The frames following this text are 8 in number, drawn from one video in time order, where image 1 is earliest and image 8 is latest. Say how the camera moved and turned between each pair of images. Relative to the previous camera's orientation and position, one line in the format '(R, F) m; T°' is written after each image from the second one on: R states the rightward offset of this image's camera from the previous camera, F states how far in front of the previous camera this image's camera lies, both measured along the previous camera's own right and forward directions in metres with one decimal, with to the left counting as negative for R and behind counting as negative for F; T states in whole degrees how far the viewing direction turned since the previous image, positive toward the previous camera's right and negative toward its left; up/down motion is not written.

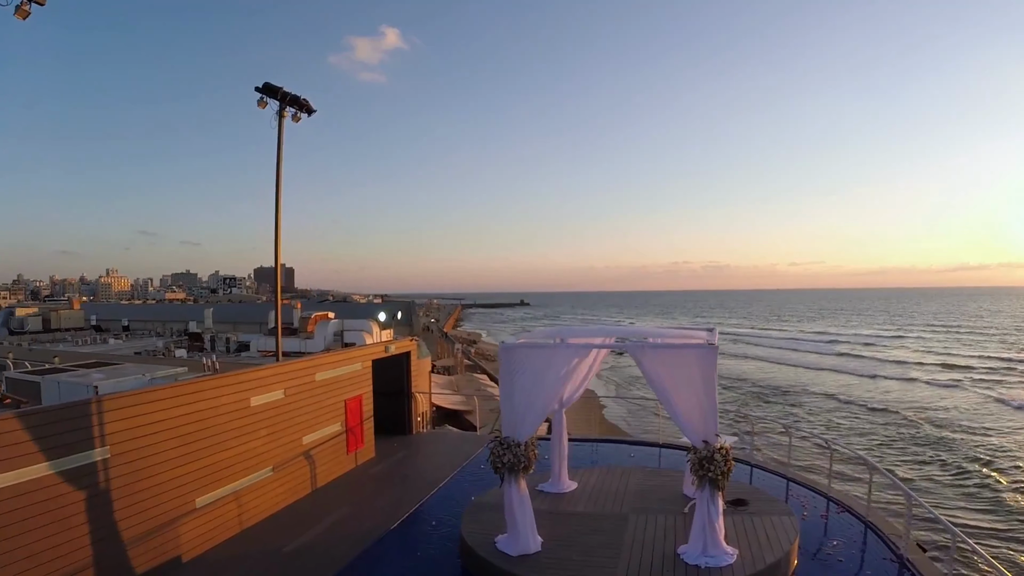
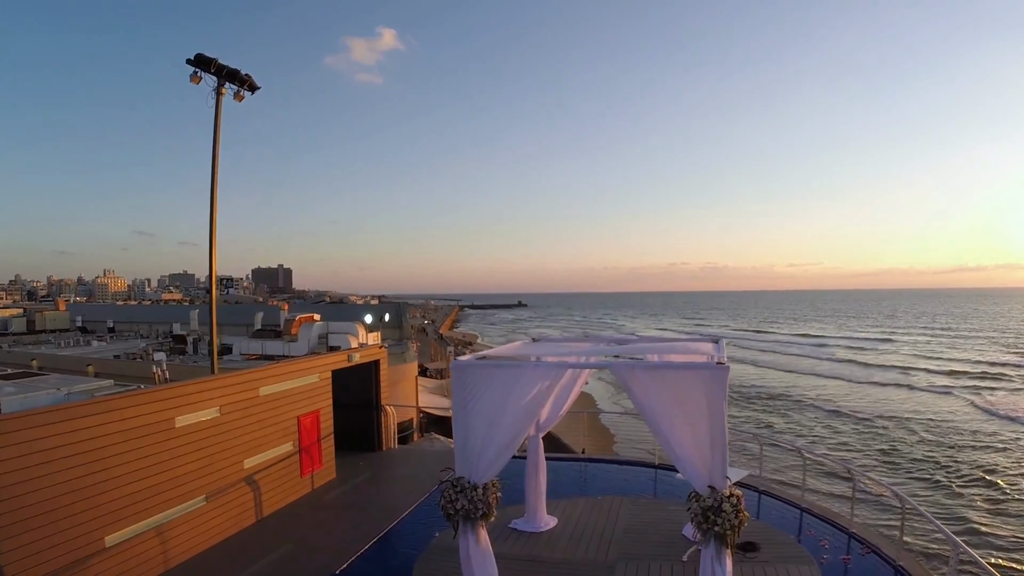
(+0.4, +1.1) m; 0°
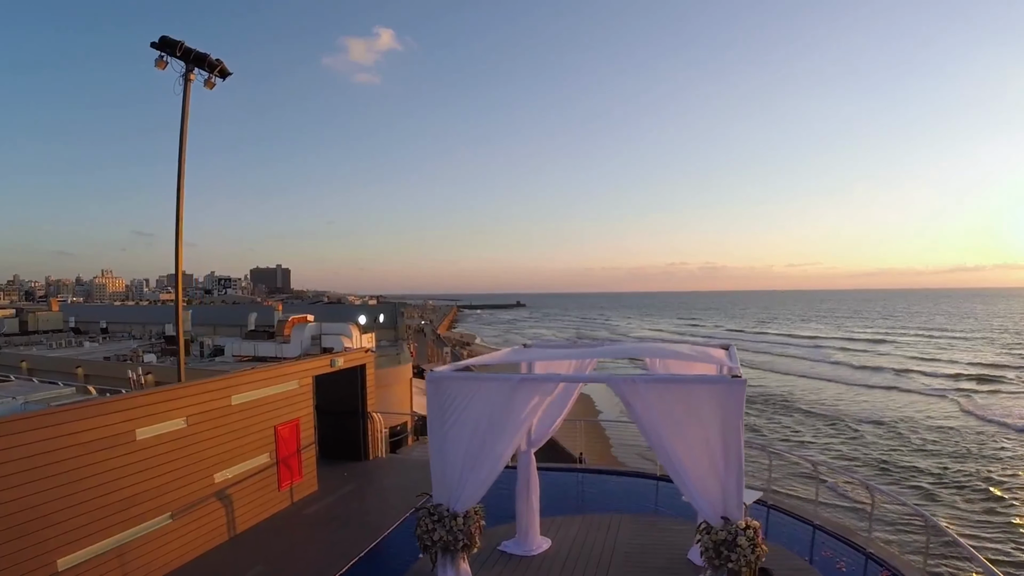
(+0.1, +0.5) m; 0°
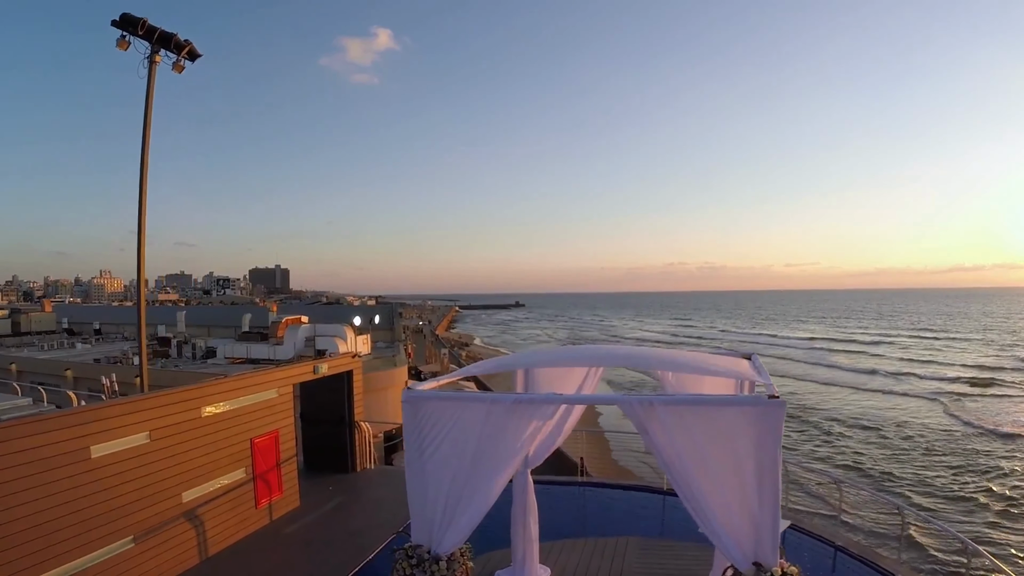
(0.0, +0.6) m; 0°
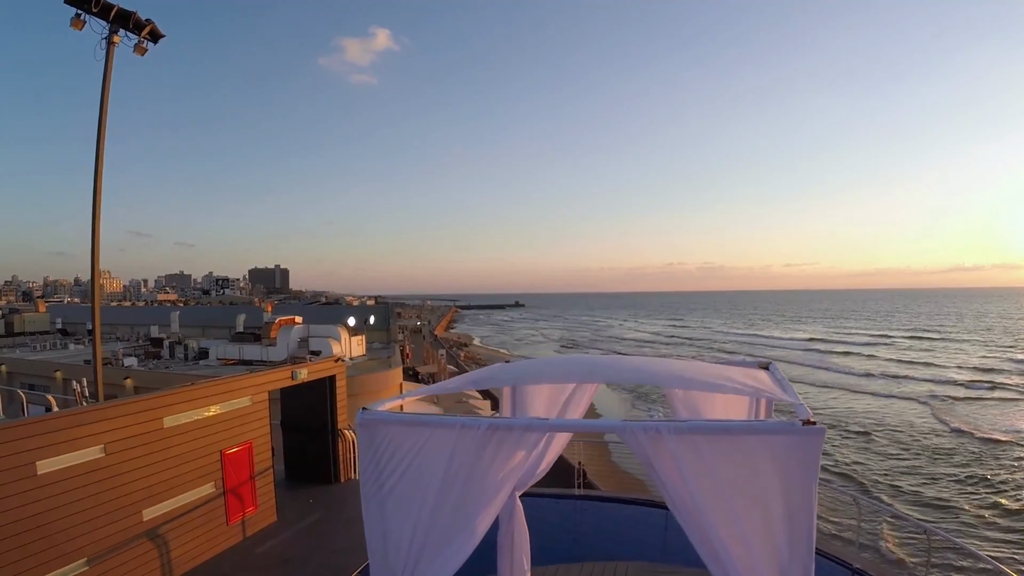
(+0.1, +0.5) m; 0°
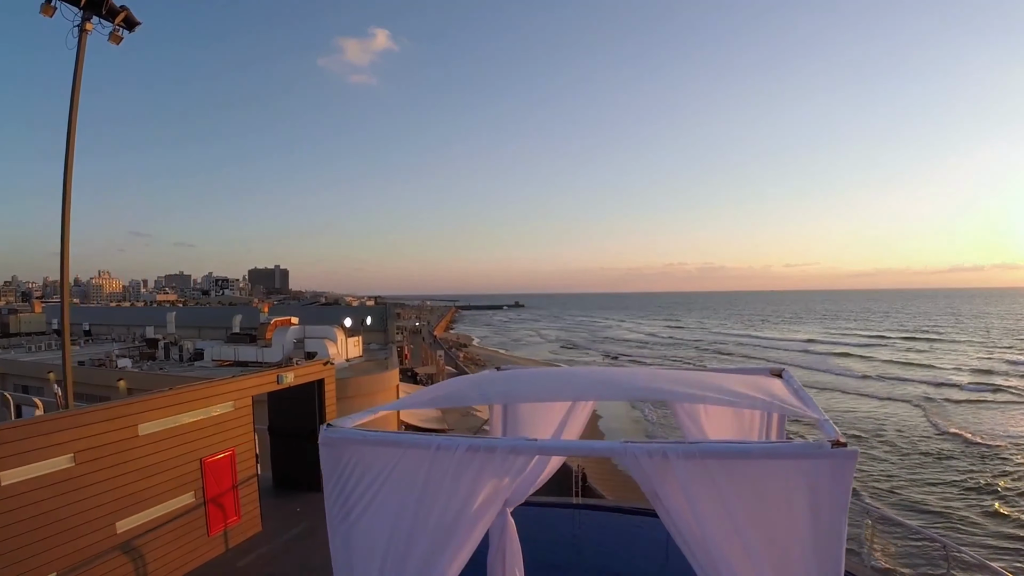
(+0.1, +0.3) m; 0°
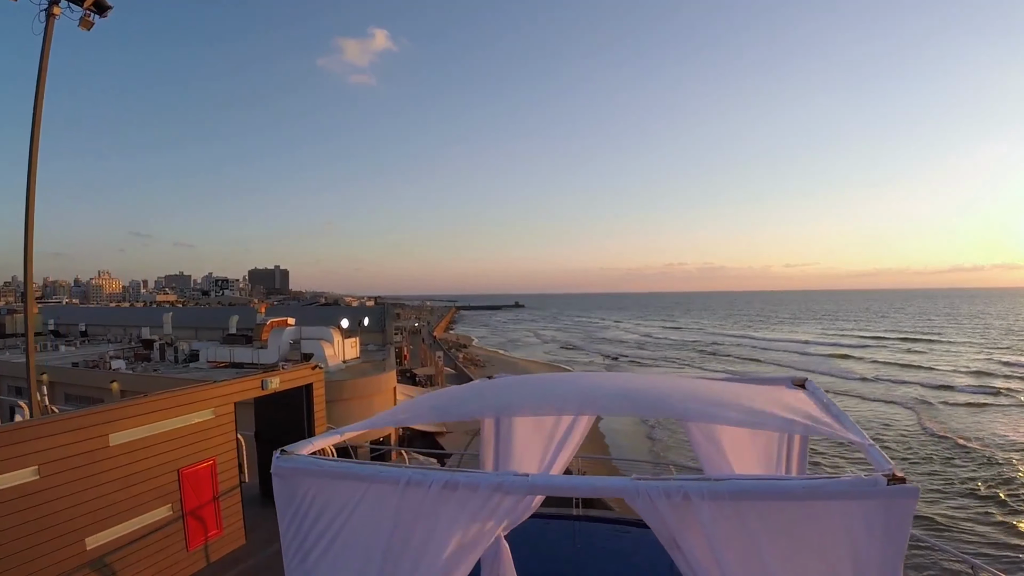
(0.0, +0.4) m; 0°
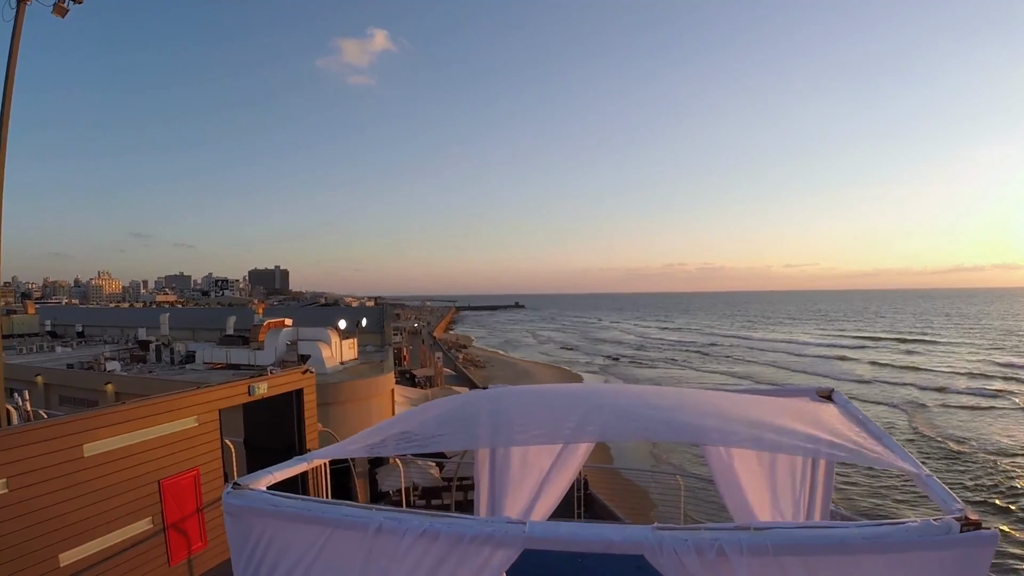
(0.0, +0.3) m; 0°
